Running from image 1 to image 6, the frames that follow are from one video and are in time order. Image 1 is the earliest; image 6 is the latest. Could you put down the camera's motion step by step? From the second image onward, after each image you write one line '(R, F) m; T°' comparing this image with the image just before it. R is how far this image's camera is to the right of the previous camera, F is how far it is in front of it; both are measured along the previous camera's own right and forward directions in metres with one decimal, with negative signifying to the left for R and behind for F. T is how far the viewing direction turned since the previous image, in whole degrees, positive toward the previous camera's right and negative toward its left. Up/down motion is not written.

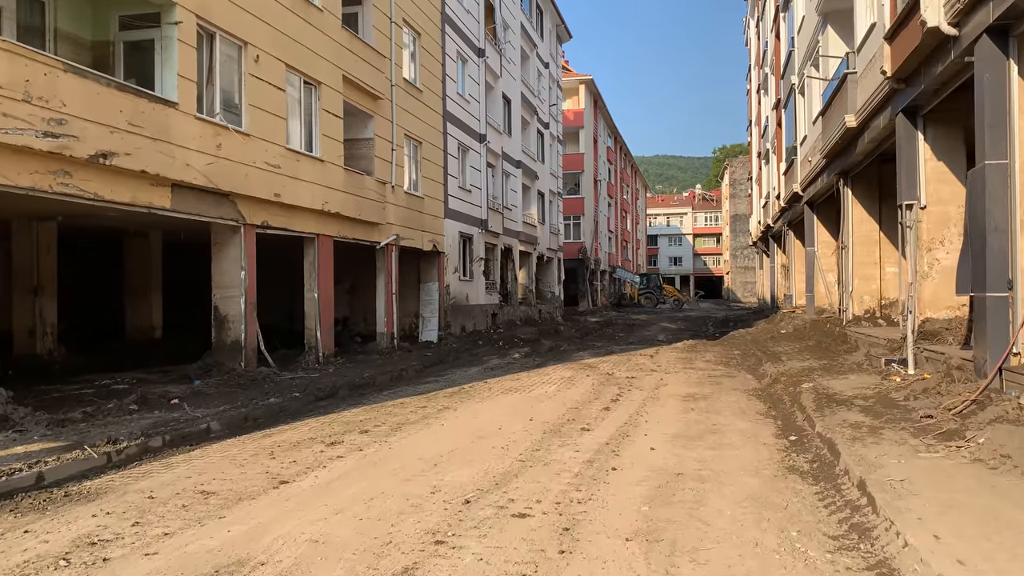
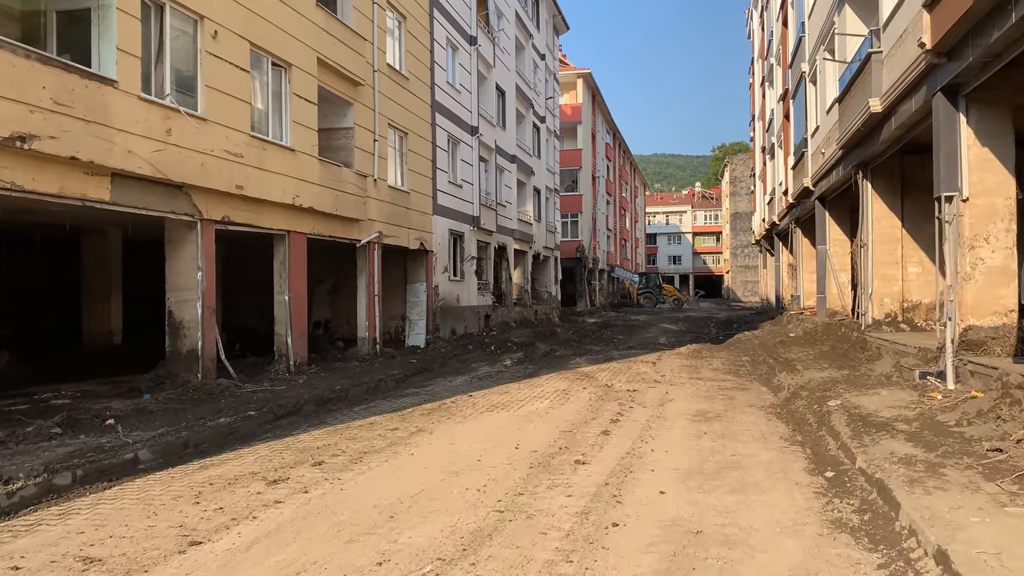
(+0.1, +1.1) m; 0°
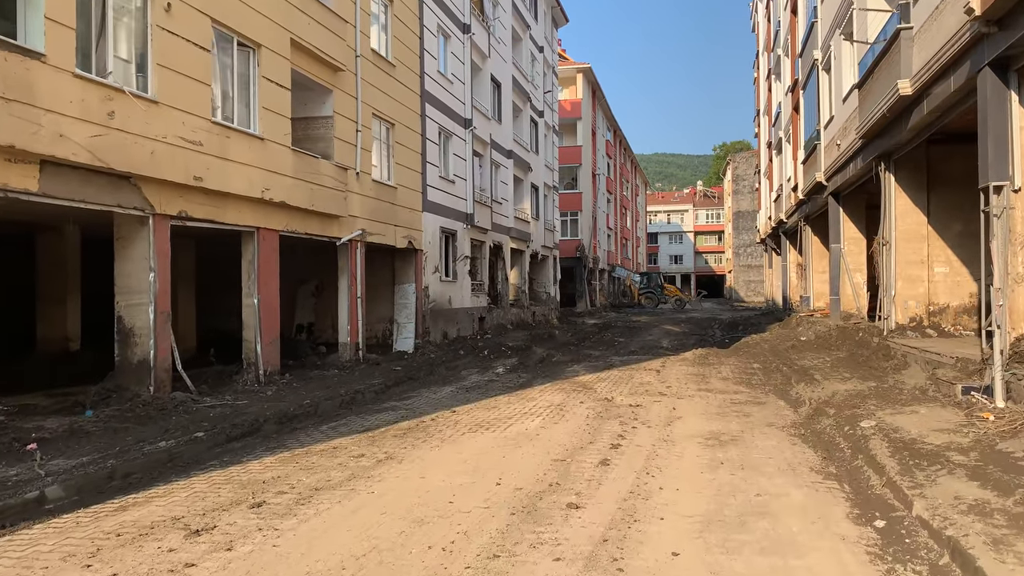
(+0.1, +1.0) m; 0°
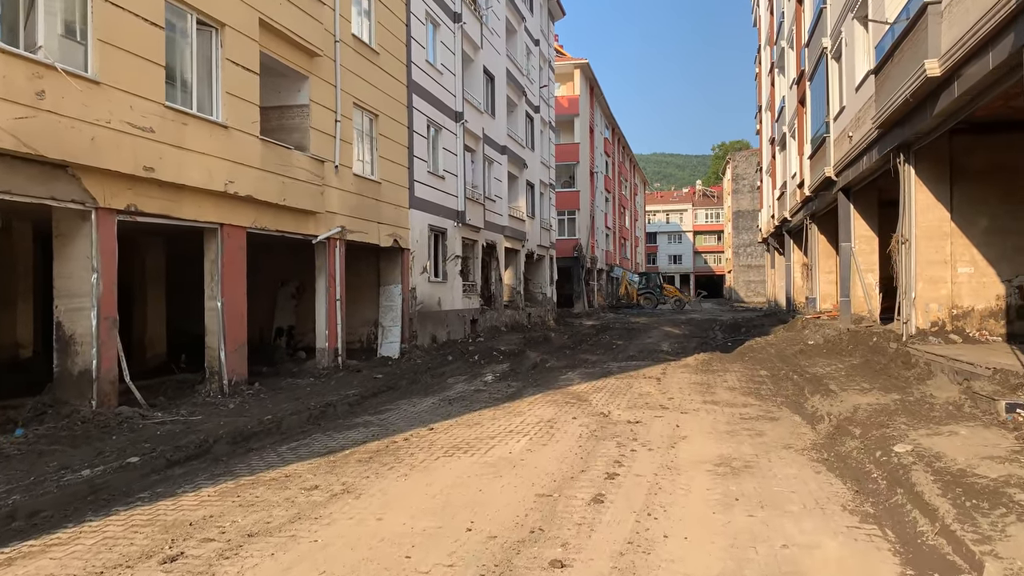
(+0.1, +0.9) m; 0°
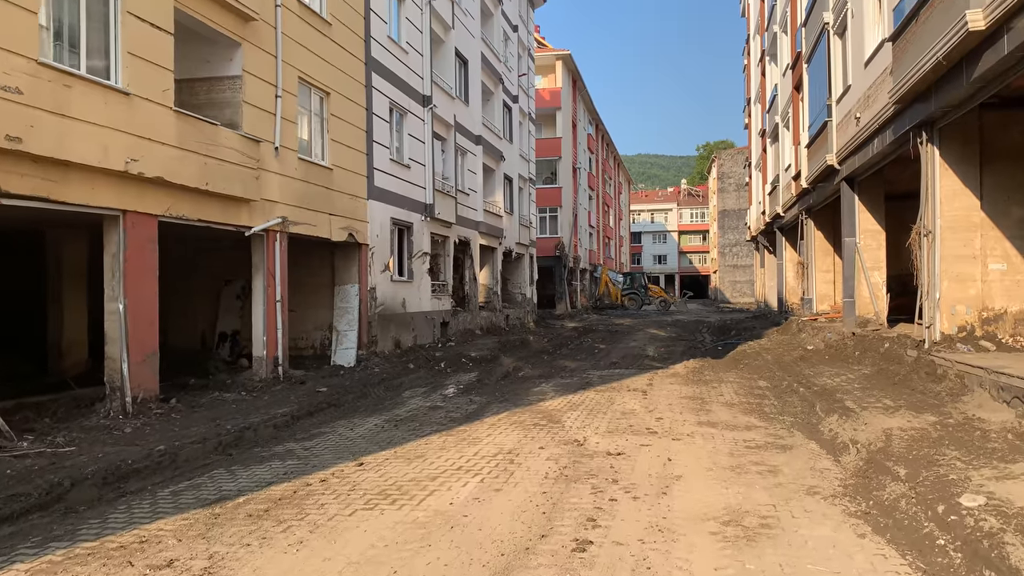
(+0.3, +1.6) m; +1°
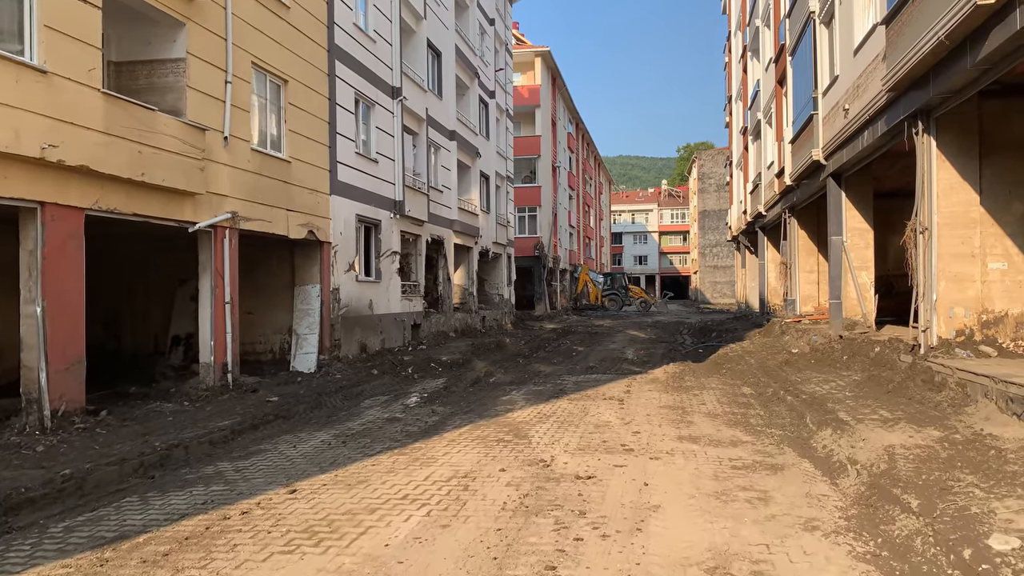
(+0.2, +0.8) m; +1°
